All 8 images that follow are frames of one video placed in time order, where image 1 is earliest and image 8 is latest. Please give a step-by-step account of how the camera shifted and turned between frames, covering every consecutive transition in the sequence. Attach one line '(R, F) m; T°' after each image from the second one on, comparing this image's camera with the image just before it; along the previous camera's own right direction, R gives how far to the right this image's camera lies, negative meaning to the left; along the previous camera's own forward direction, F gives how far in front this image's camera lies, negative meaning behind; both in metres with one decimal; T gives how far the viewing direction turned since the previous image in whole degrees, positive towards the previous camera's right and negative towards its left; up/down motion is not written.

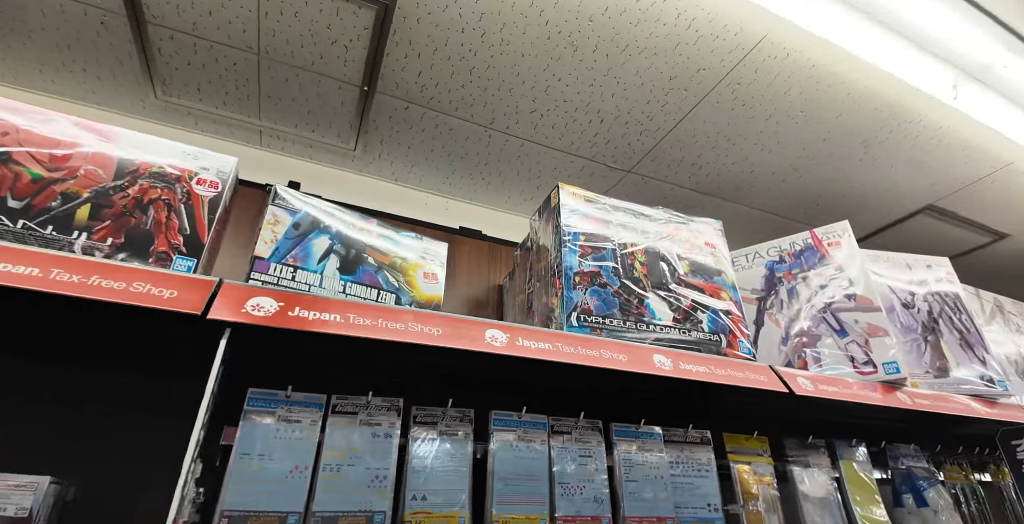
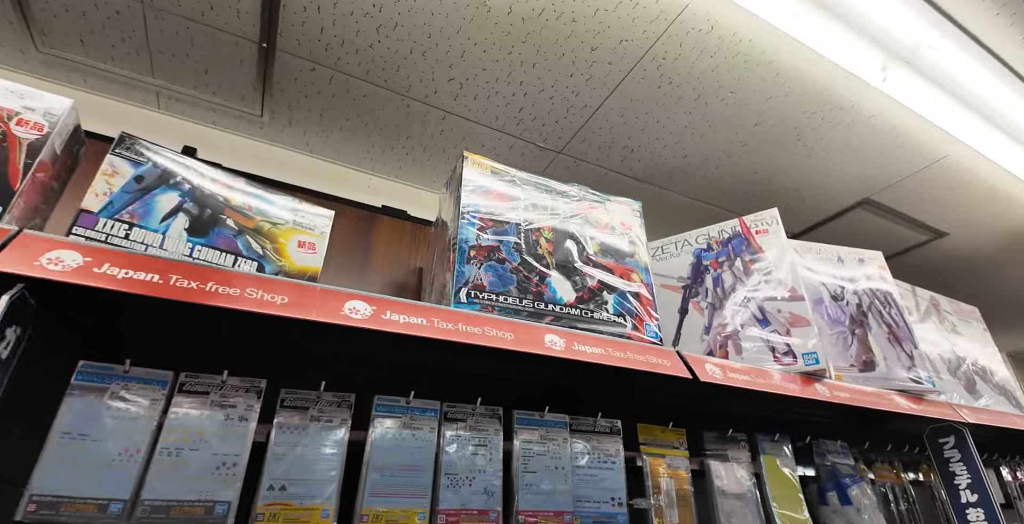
(+0.2, +0.1) m; +2°
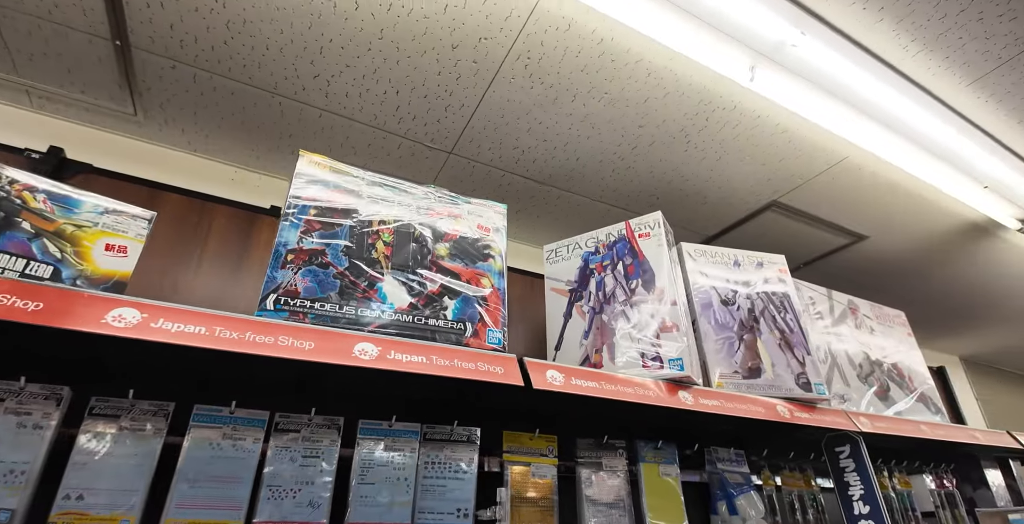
(+0.4, 0.0) m; 0°
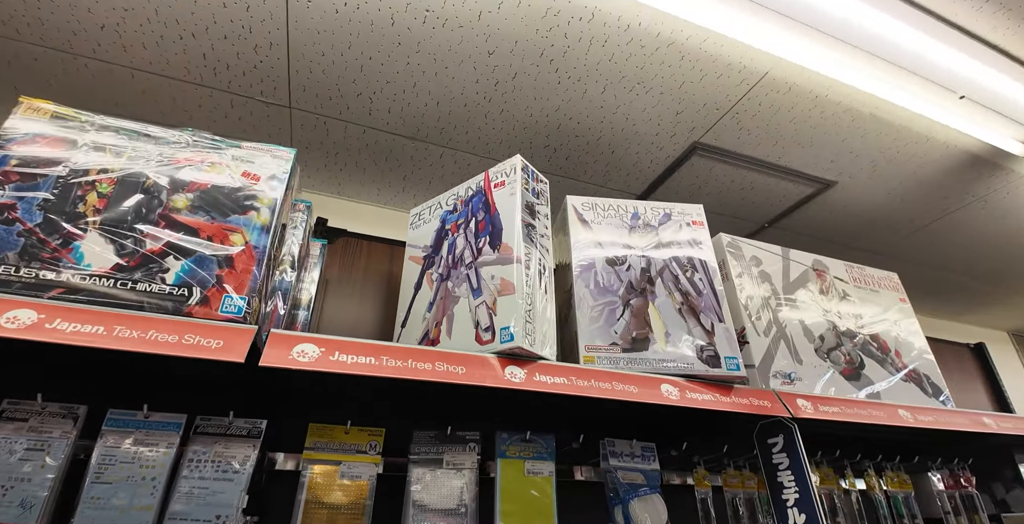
(+0.6, +0.3) m; -6°
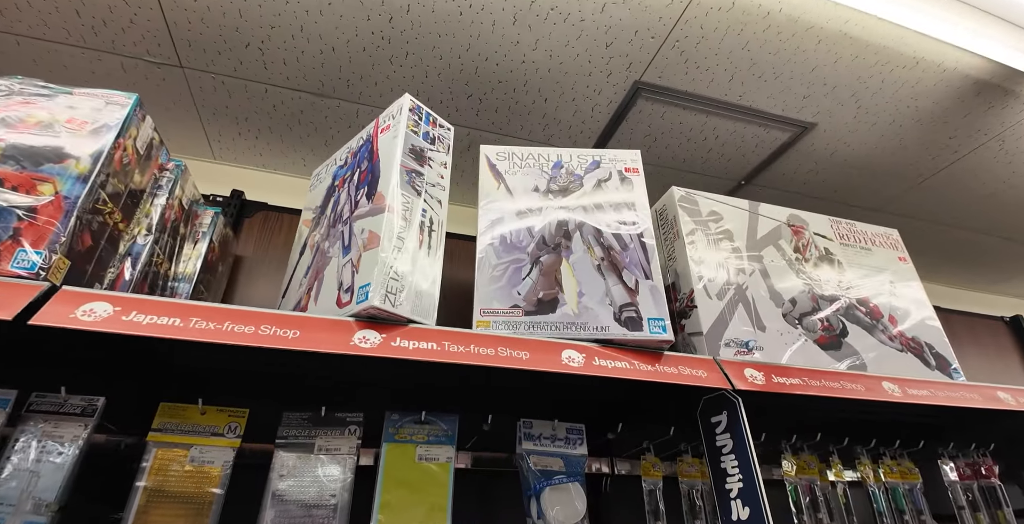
(+0.3, +0.2) m; -4°
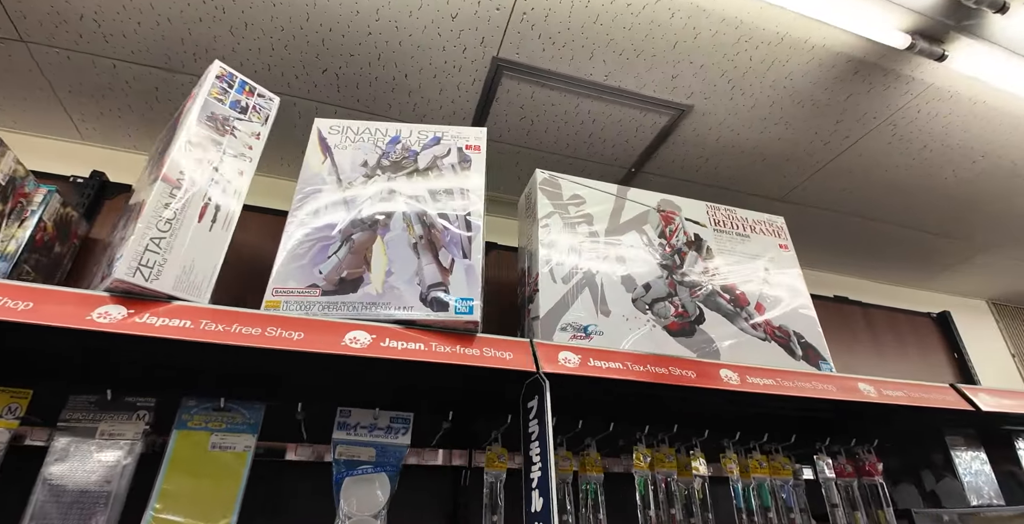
(+0.4, +0.1) m; 0°
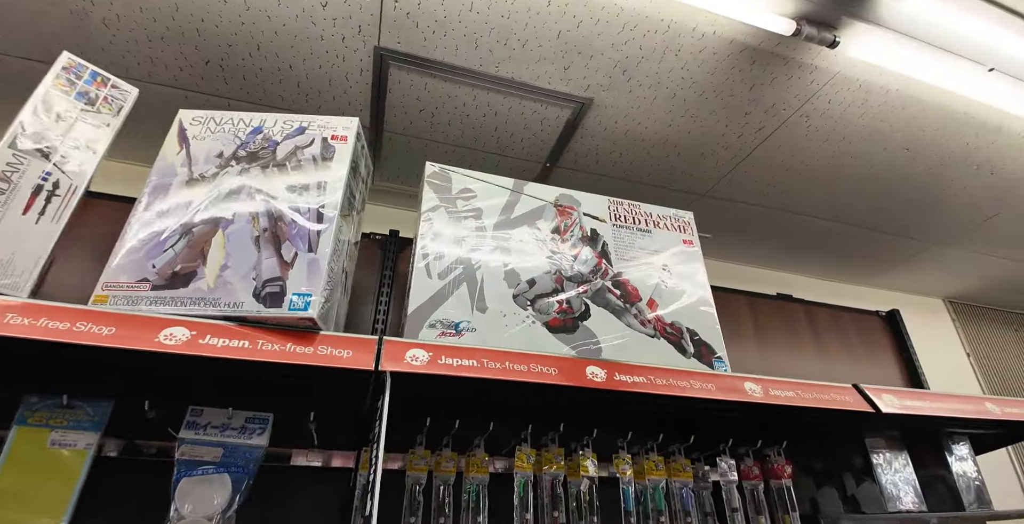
(+0.3, 0.0) m; -1°
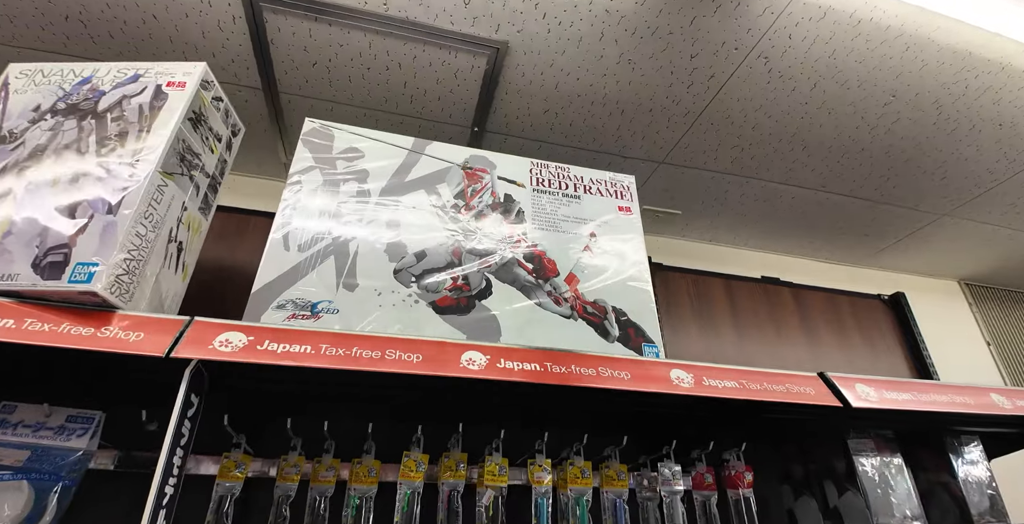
(+0.3, +0.2) m; -3°
